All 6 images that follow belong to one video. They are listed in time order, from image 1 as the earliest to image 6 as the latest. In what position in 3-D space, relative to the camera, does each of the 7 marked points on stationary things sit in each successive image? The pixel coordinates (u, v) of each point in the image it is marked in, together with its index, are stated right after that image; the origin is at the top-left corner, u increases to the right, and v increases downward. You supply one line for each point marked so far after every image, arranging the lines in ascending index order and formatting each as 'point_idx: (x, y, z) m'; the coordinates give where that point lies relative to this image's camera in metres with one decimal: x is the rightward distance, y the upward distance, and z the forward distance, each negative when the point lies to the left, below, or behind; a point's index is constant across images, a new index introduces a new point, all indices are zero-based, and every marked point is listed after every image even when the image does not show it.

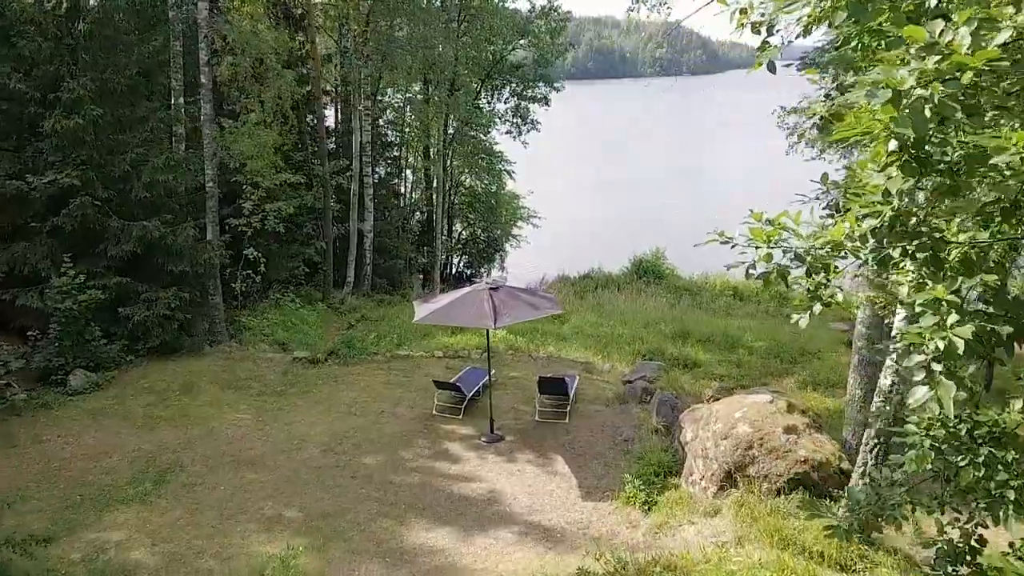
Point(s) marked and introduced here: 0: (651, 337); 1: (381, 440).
0: (+2.5, -0.9, +14.6) m
1: (-1.4, -1.7, +8.7) m
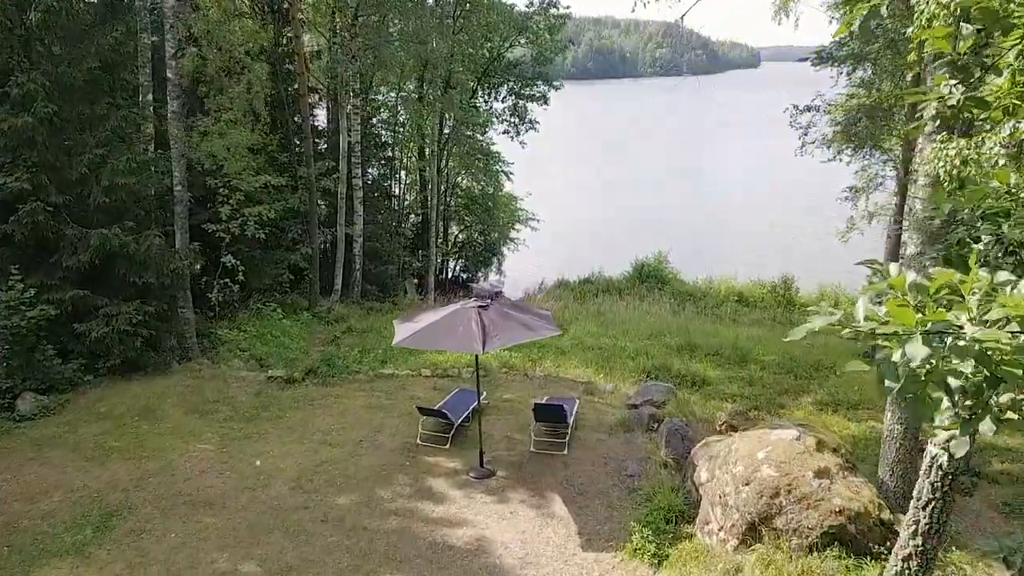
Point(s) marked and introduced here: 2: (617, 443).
0: (+2.4, -1.1, +13.7) m
1: (-1.5, -1.8, +7.8) m
2: (+1.1, -1.6, +8.5) m
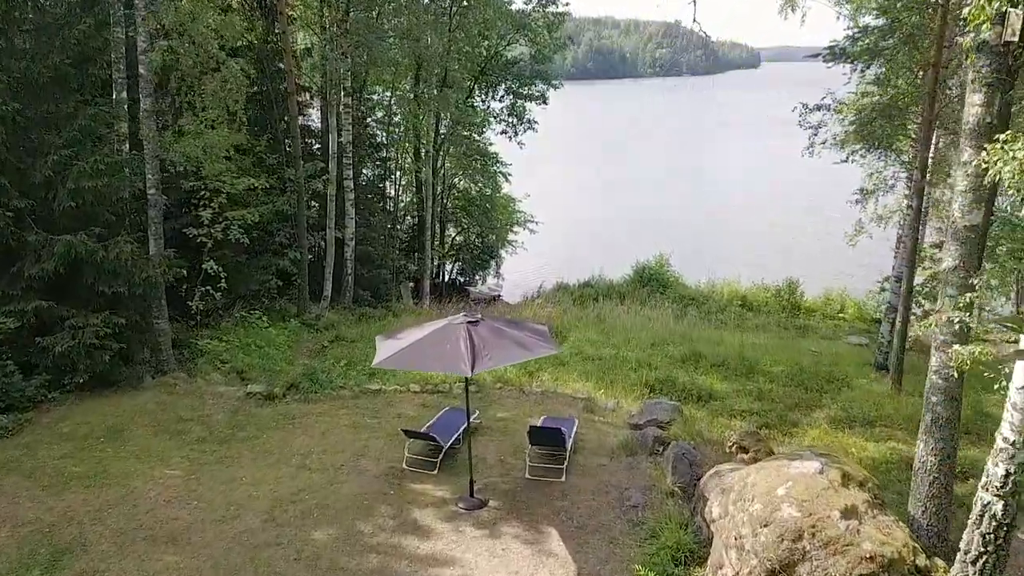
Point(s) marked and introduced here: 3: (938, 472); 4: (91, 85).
0: (+2.4, -1.2, +13.0) m
1: (-1.6, -1.9, +7.1) m
2: (+1.0, -1.8, +7.8) m
3: (+3.1, -1.3, +5.8) m
4: (-5.4, +2.6, +10.3) m
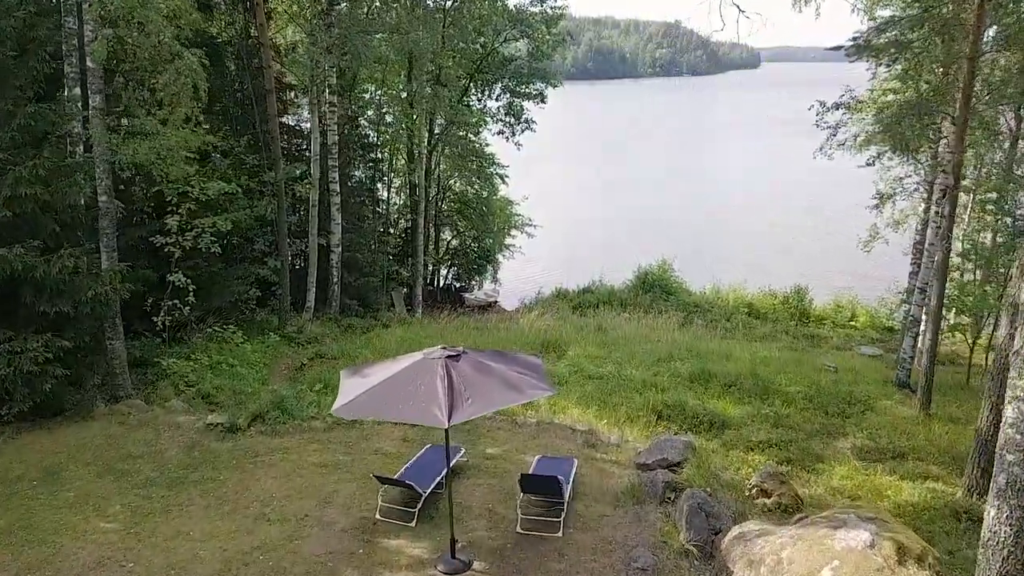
0: (+2.3, -1.4, +12.0) m
1: (-1.7, -2.1, +6.1) m
2: (+0.9, -2.0, +6.8) m
3: (+3.0, -1.5, +4.8) m
4: (-5.5, +2.4, +9.2) m
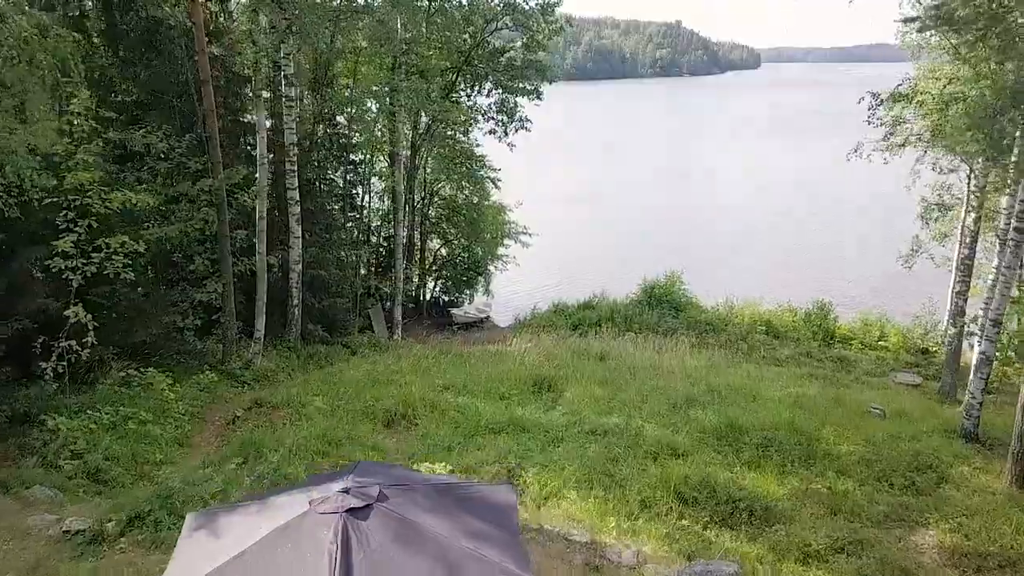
0: (+2.1, -1.8, +9.6) m
1: (-1.9, -2.6, +3.7) m
2: (+0.7, -2.4, +4.4) m
3: (+2.8, -2.0, +2.4) m
4: (-5.7, +1.9, +6.8) m
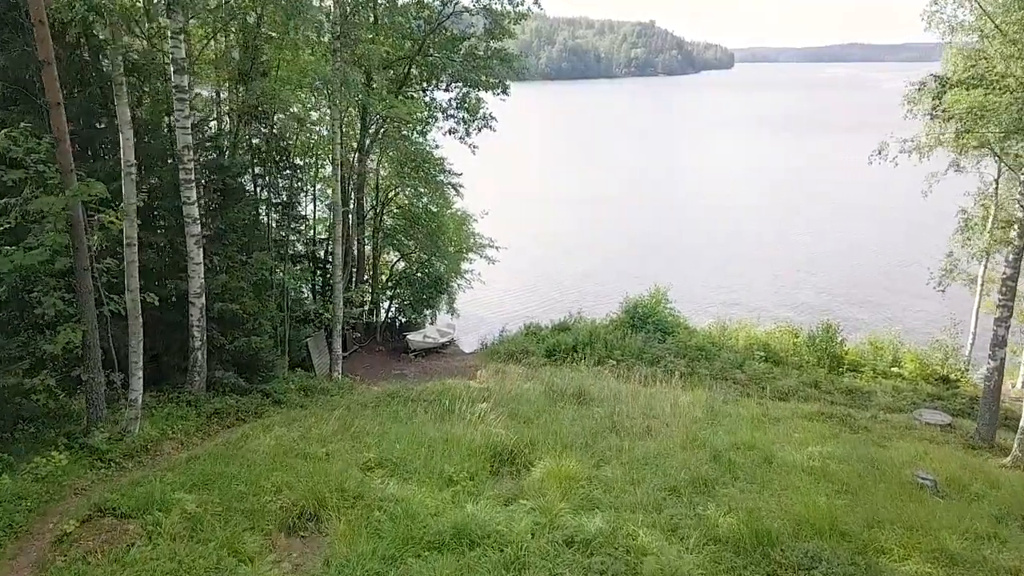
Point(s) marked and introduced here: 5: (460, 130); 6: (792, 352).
0: (+1.6, -2.4, +6.8) m
1: (-2.2, -3.1, +0.8) m
2: (+0.4, -2.9, +1.5) m
3: (+2.5, -2.5, -0.4) m
4: (-6.1, +1.4, +3.8) m
5: (-1.3, +3.7, +19.0) m
6: (+6.8, -1.6, +19.5) m
